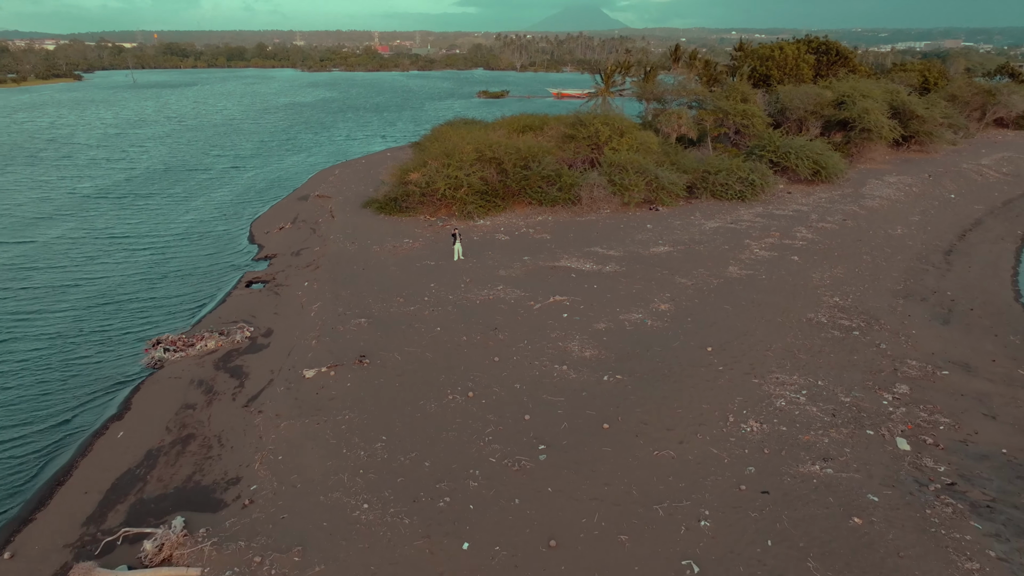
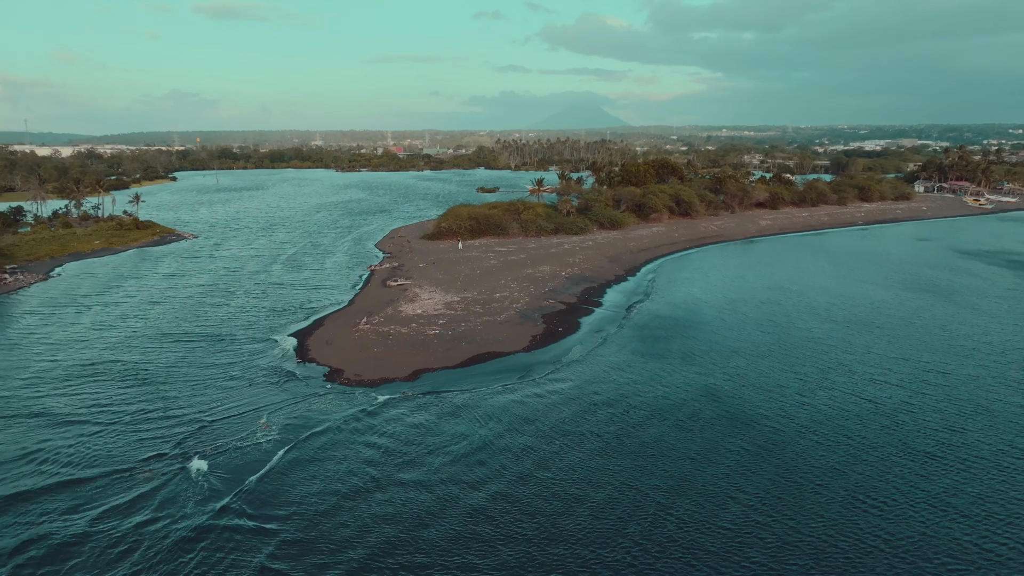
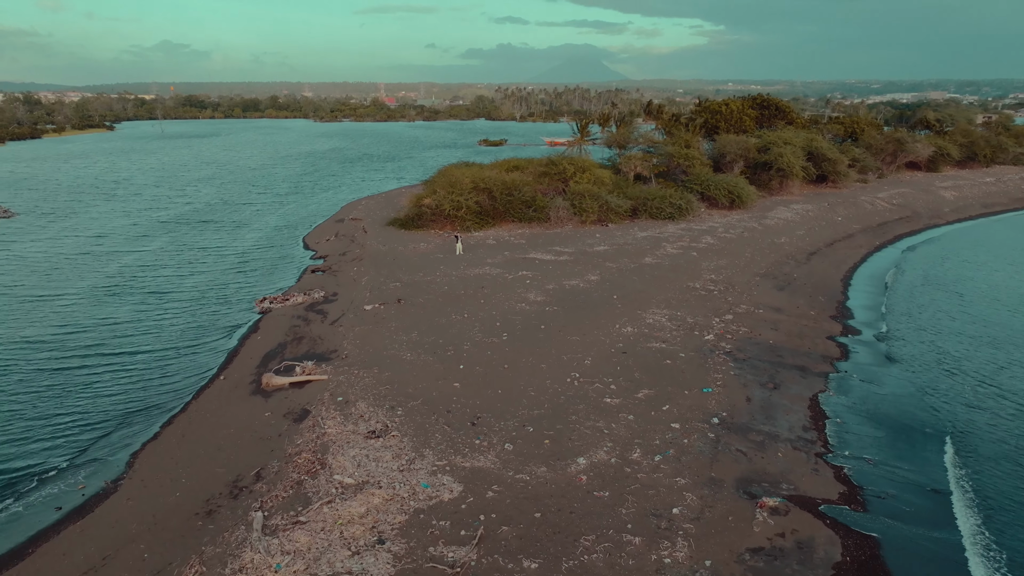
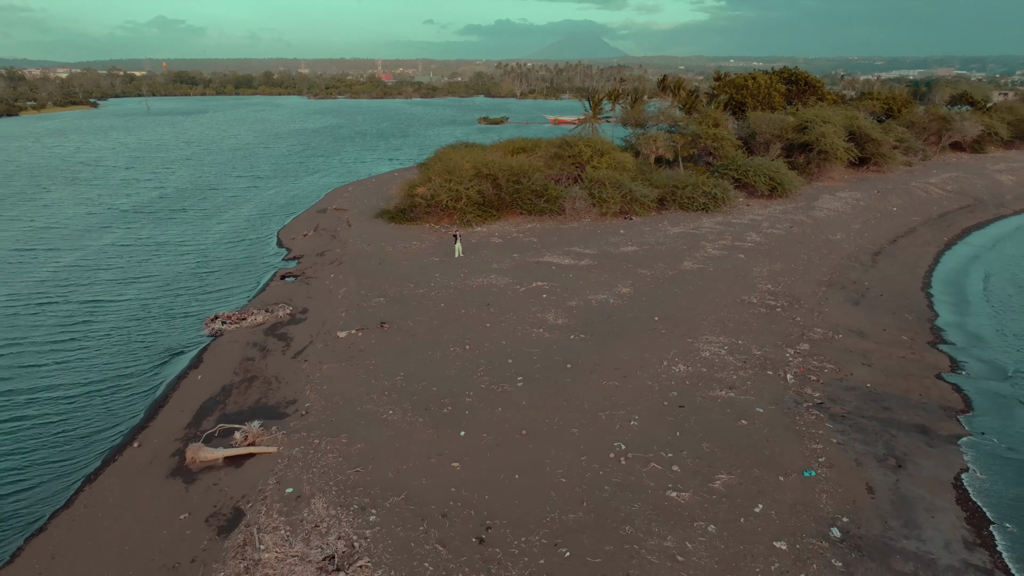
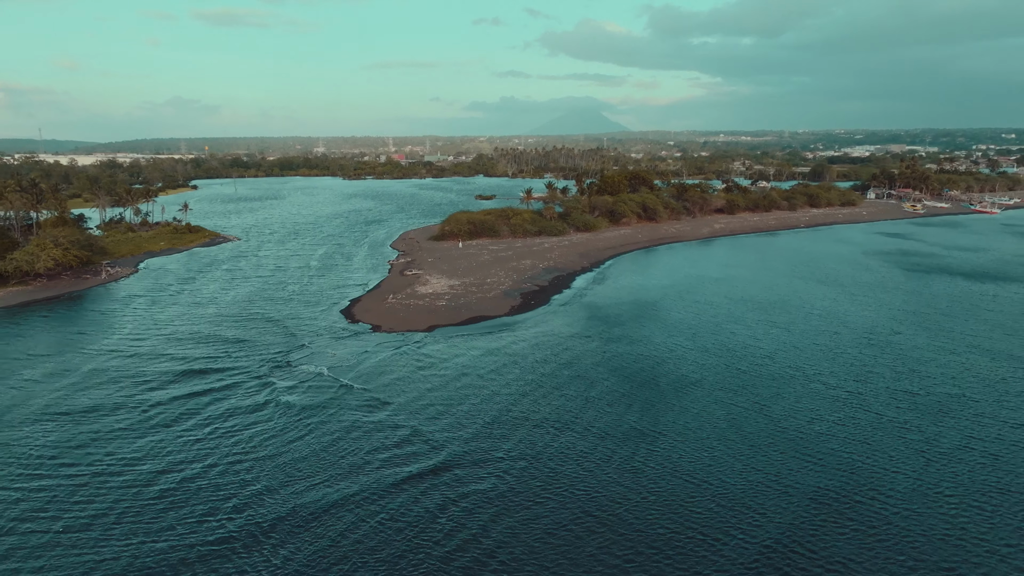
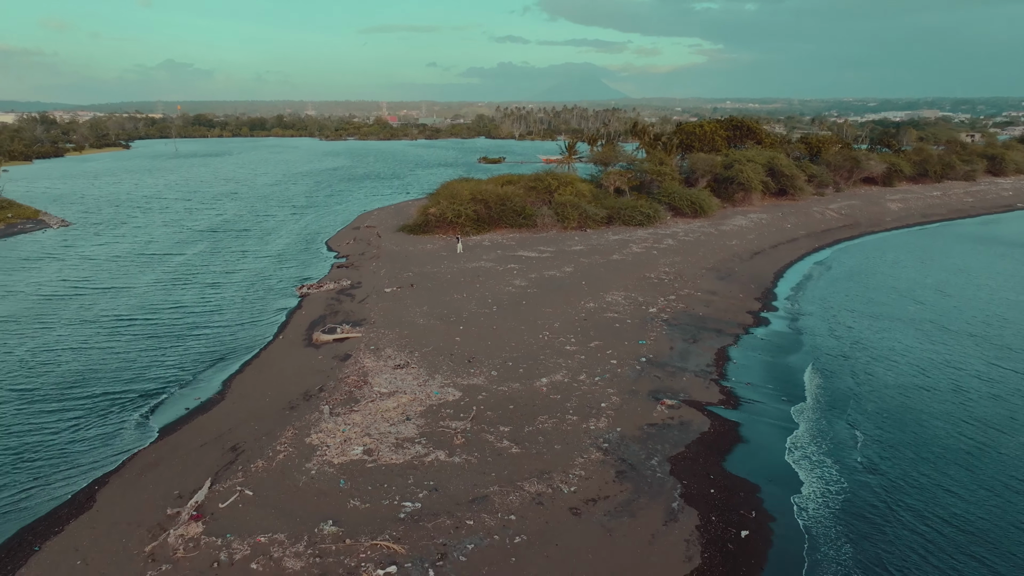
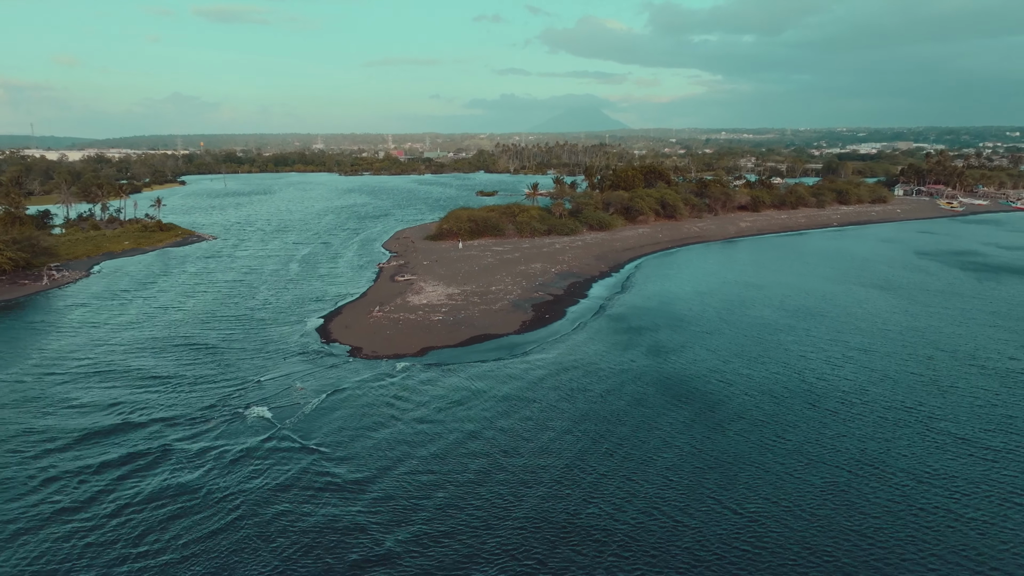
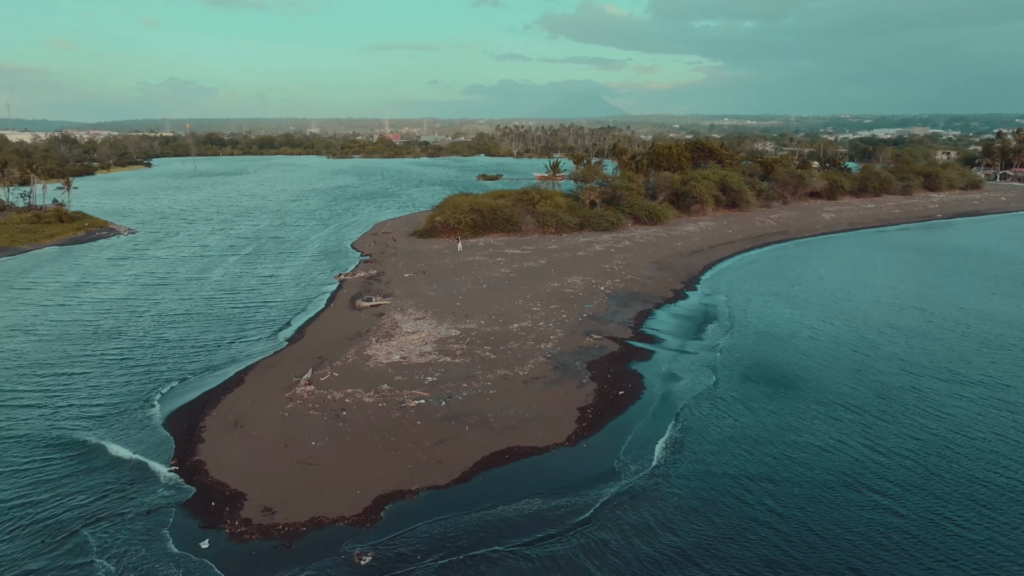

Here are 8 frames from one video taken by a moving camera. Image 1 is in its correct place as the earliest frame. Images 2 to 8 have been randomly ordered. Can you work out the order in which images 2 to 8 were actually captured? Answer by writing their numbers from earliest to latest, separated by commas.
4, 3, 6, 8, 2, 7, 5
